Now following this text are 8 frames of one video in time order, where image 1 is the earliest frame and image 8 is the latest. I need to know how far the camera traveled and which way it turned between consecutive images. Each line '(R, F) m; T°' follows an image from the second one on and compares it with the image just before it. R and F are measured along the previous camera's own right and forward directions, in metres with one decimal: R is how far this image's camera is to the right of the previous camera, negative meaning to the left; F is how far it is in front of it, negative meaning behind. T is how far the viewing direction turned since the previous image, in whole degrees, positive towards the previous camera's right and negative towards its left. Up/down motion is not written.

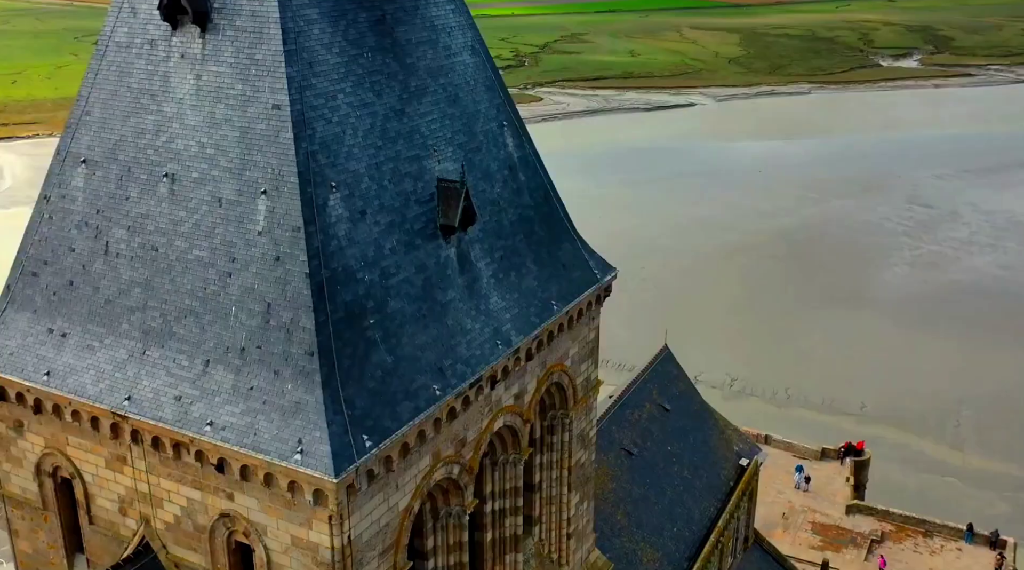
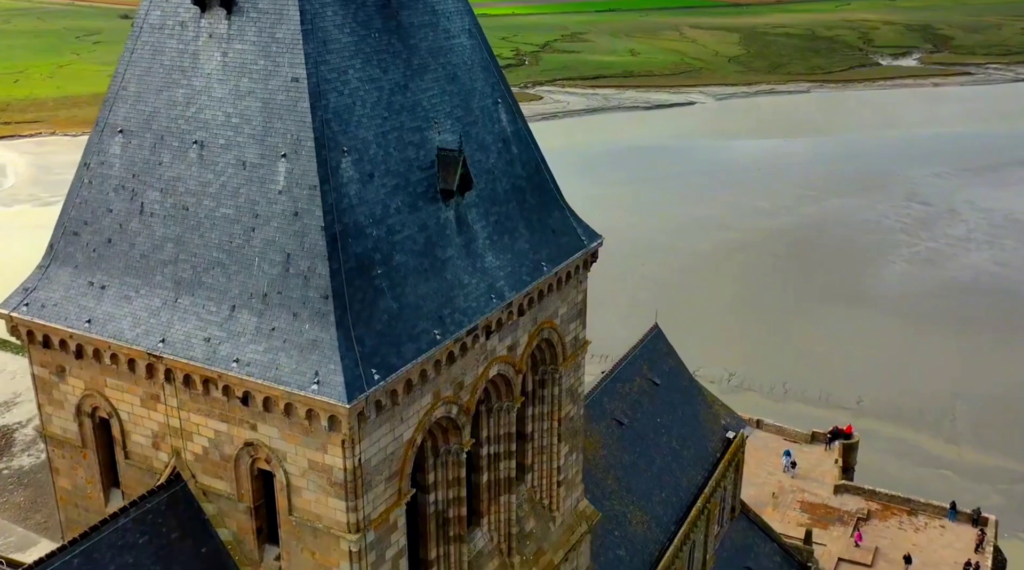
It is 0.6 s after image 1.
(+0.1, -1.4) m; 0°
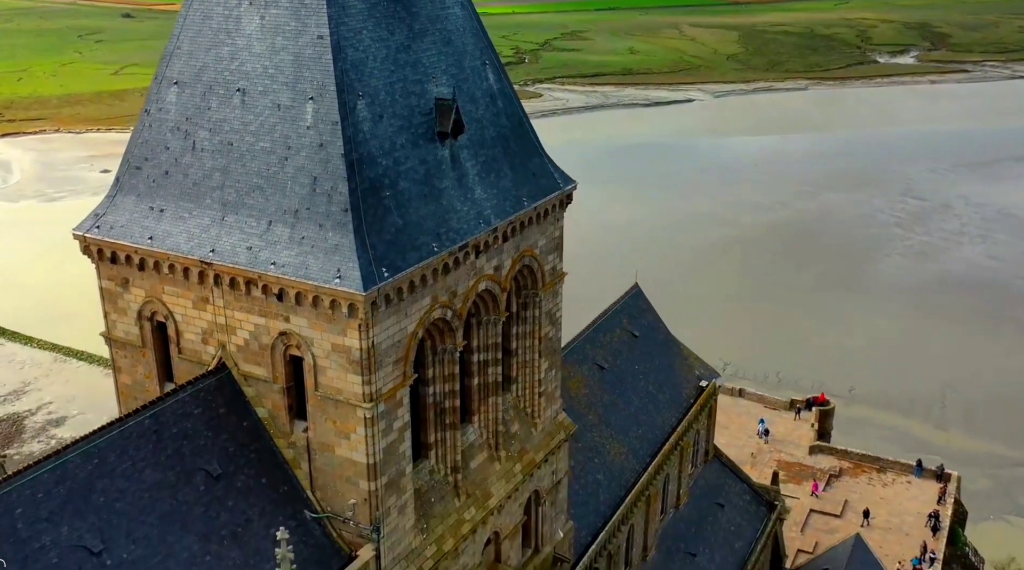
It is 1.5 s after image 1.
(+0.3, -2.9) m; 0°
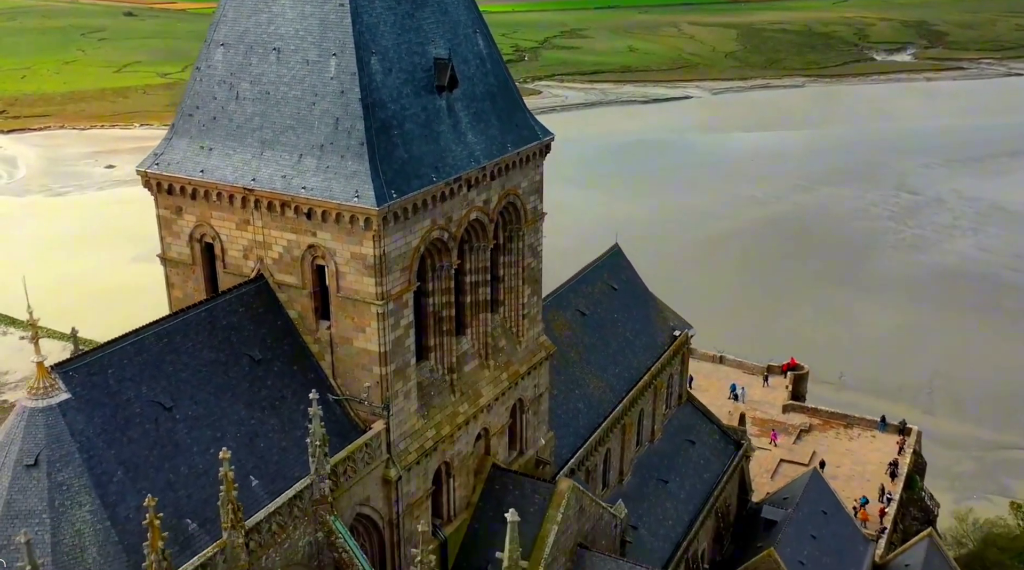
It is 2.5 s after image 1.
(+0.3, -3.6) m; 0°
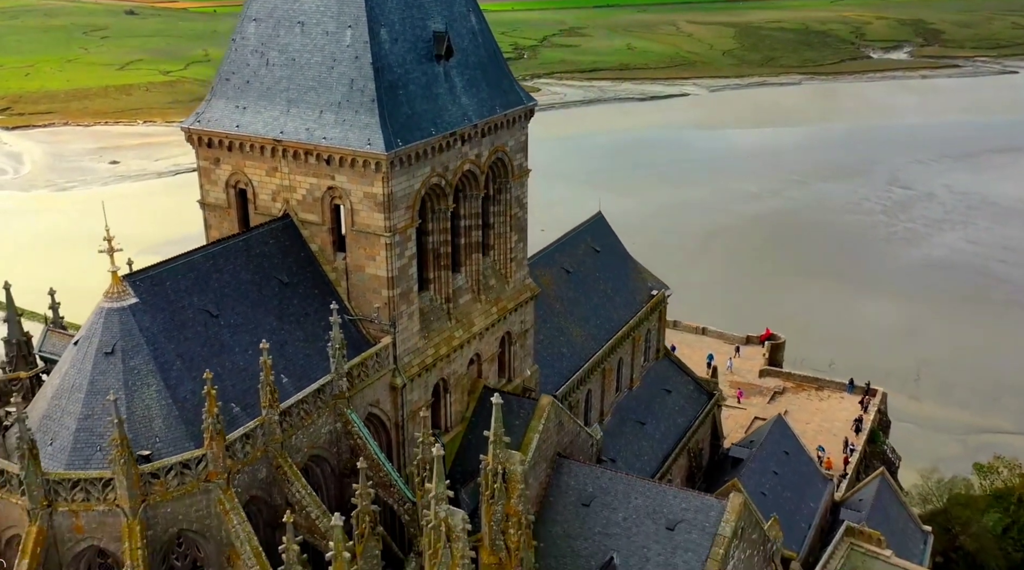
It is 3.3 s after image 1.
(+0.3, -3.6) m; 0°
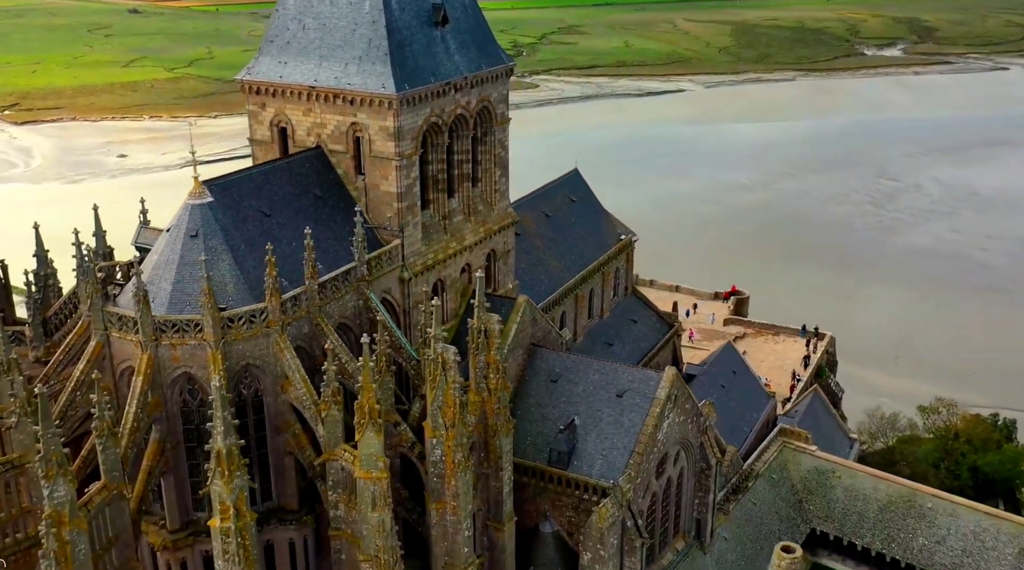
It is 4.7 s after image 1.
(+0.6, -6.7) m; 0°
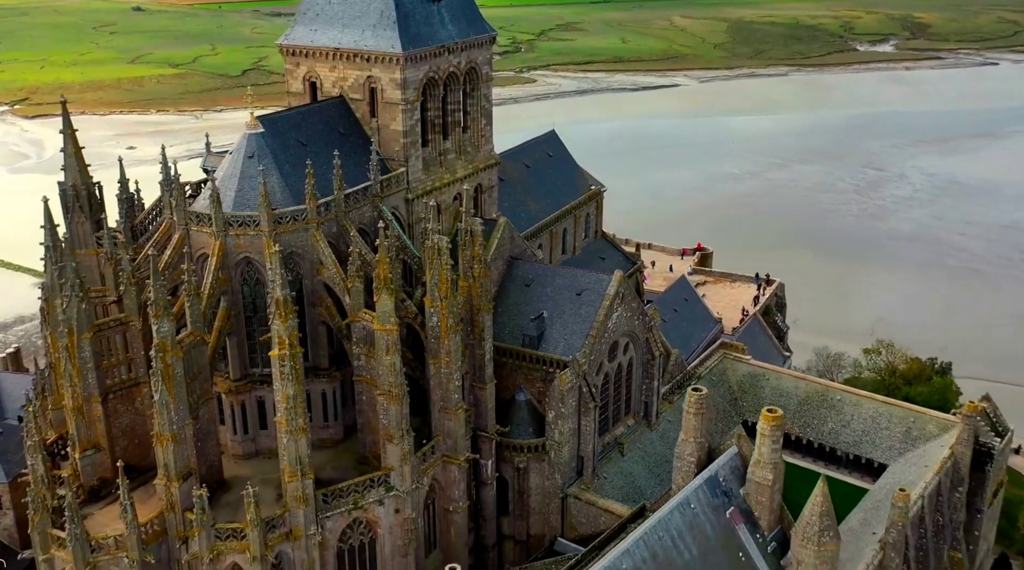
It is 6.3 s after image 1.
(+0.8, -8.4) m; 0°
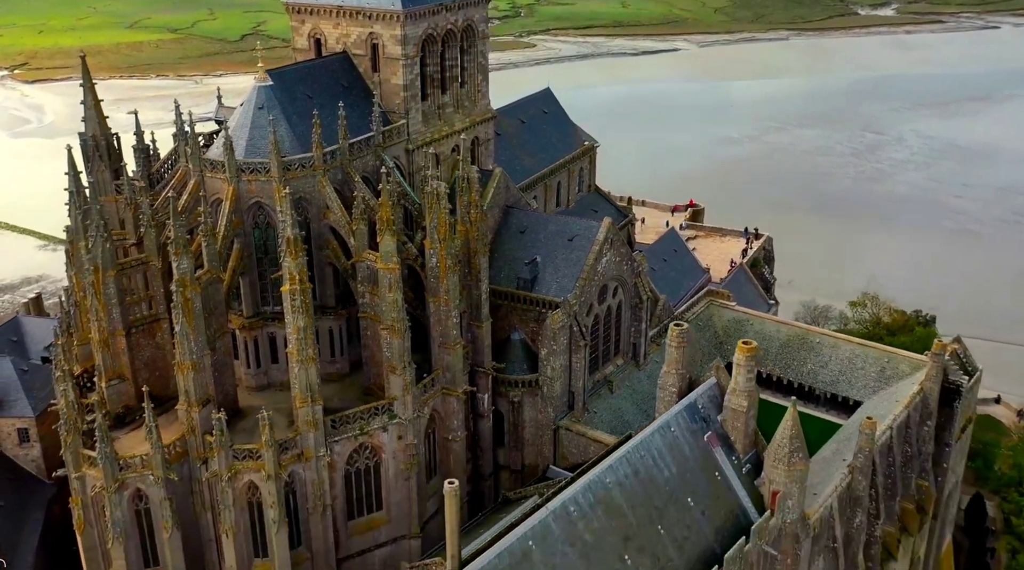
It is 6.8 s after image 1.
(+0.2, -2.4) m; 0°
